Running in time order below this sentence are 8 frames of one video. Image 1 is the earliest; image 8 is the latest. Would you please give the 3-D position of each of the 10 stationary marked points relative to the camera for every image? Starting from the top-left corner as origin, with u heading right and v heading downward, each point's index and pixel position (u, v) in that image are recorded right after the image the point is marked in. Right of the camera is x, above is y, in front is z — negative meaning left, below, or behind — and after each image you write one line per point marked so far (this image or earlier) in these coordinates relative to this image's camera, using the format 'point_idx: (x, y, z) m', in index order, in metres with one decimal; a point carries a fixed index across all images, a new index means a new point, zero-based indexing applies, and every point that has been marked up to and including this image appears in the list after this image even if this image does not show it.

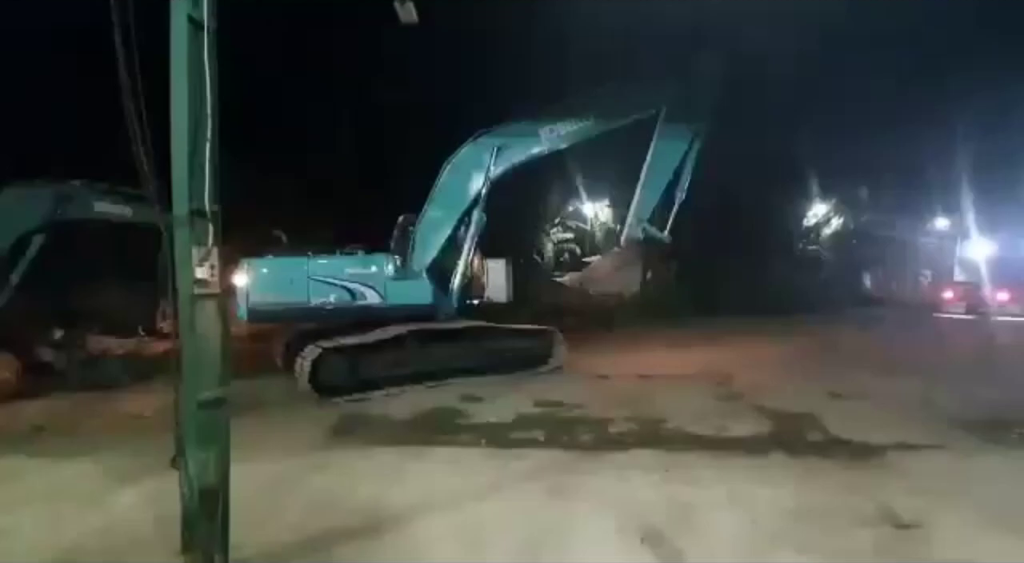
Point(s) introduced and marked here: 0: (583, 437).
0: (+0.6, -1.3, +8.6) m
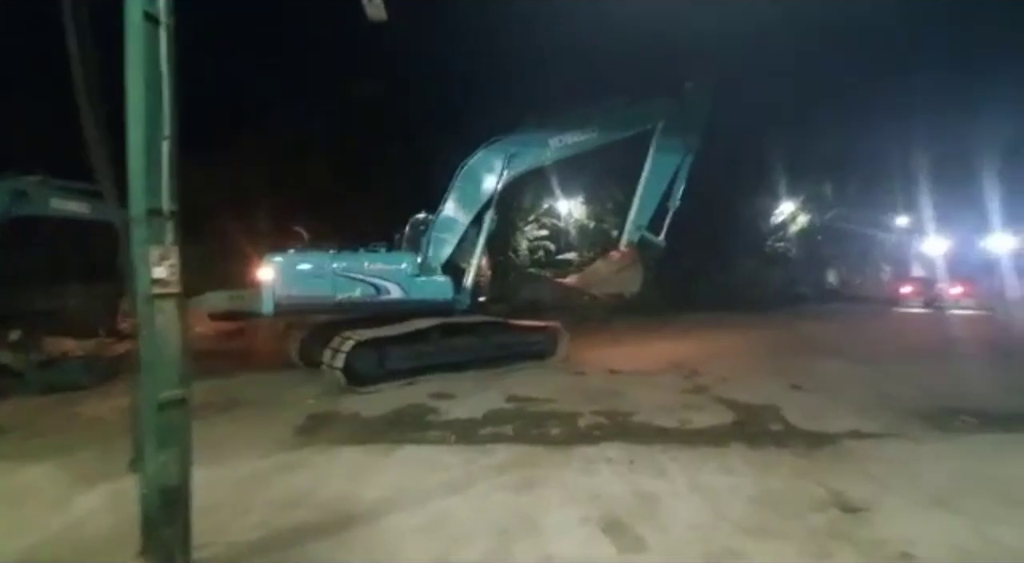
0: (+0.3, -1.3, +8.9) m
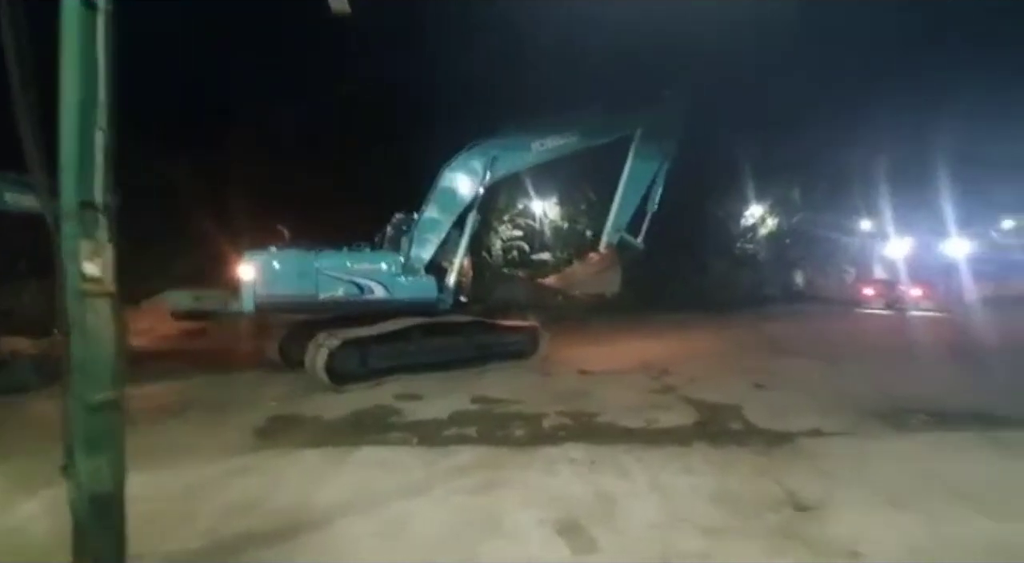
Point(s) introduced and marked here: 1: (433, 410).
0: (0.0, -1.3, +9.0) m
1: (-0.8, -1.2, +9.8) m
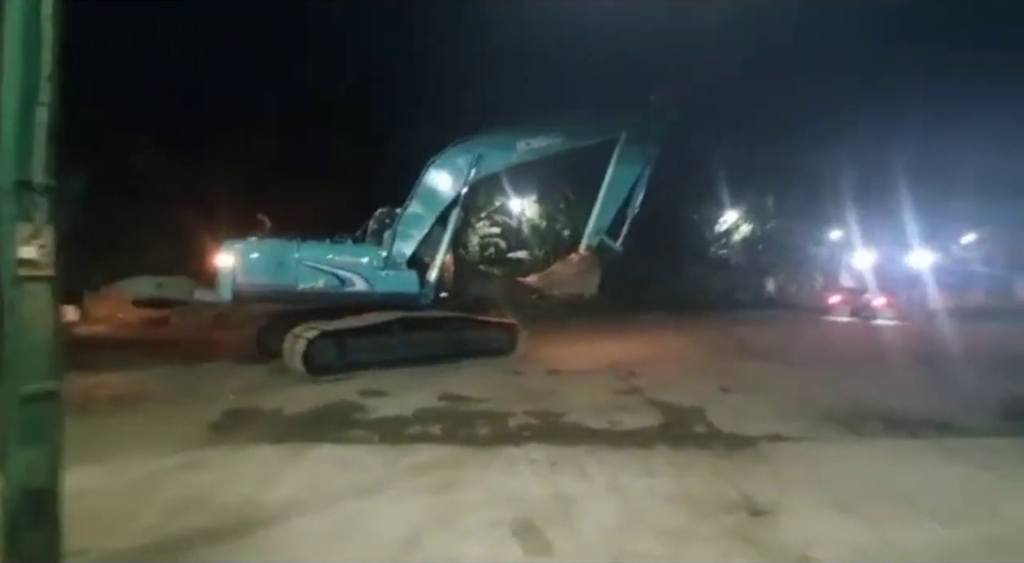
0: (-0.3, -1.3, +9.2) m
1: (-1.1, -1.2, +9.8) m
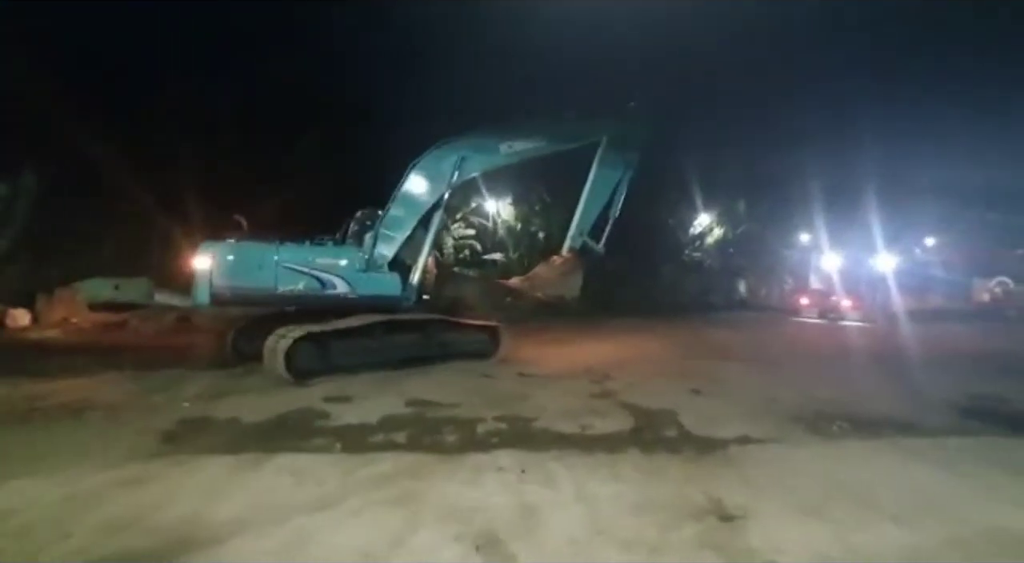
0: (-0.6, -1.4, +9.0) m
1: (-1.4, -1.3, +9.7) m
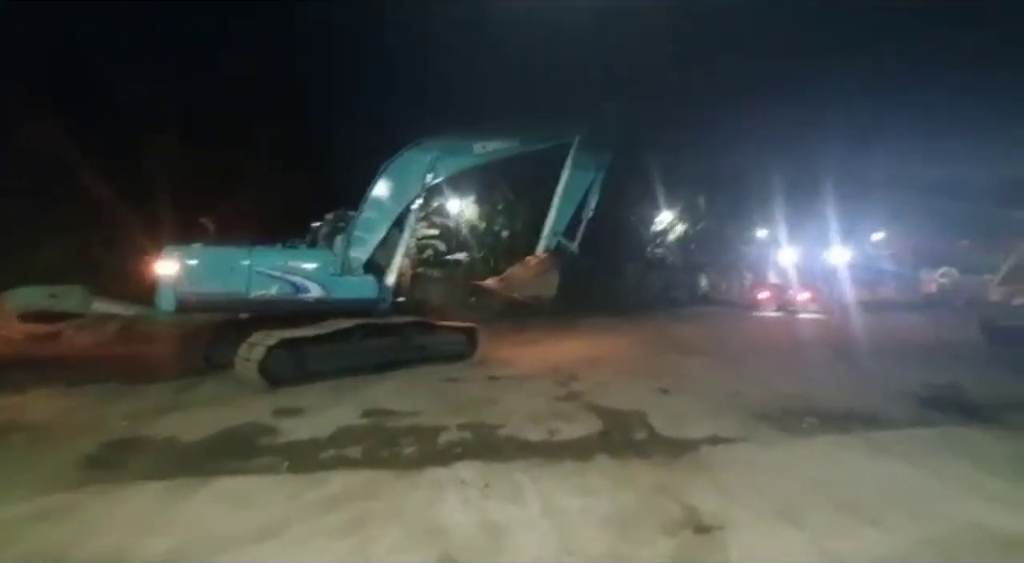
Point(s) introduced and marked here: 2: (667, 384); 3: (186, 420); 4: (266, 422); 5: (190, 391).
0: (-0.9, -1.4, +8.5) m
1: (-1.7, -1.3, +9.1) m
2: (+2.0, -1.3, +13.1) m
3: (-2.9, -1.3, +9.5) m
4: (-2.2, -1.3, +9.5) m
5: (-3.9, -1.3, +12.5) m
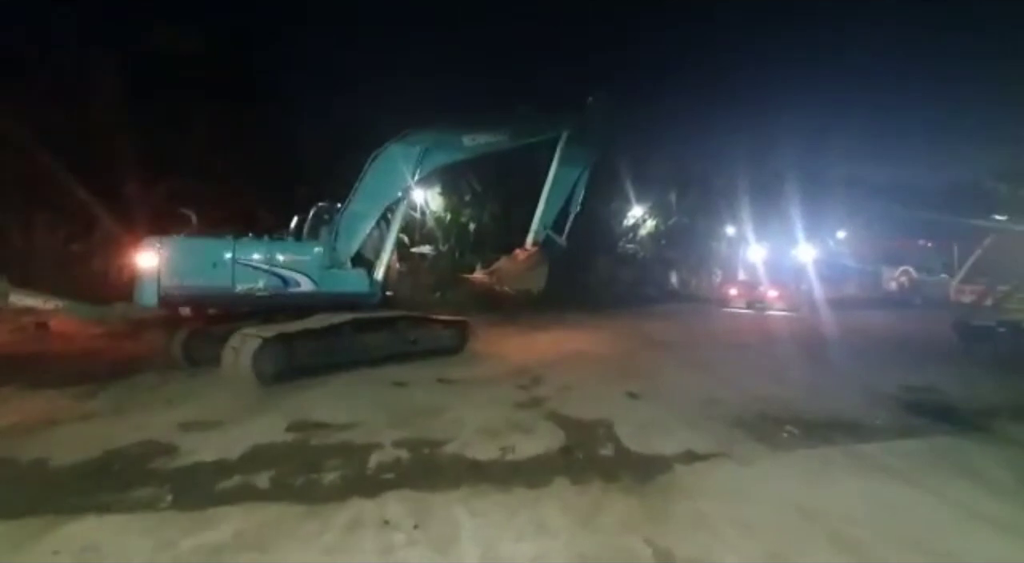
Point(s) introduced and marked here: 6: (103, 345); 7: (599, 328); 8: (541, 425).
0: (-1.3, -1.3, +7.1) m
1: (-2.1, -1.2, +7.7) m
2: (+1.5, -1.2, +11.7) m
3: (-3.4, -1.2, +8.0) m
4: (-2.6, -1.2, +8.0) m
5: (-4.4, -1.3, +11.0) m
6: (-6.2, -1.0, +15.8) m
7: (+1.5, -0.8, +17.5) m
8: (+0.2, -1.3, +9.6) m
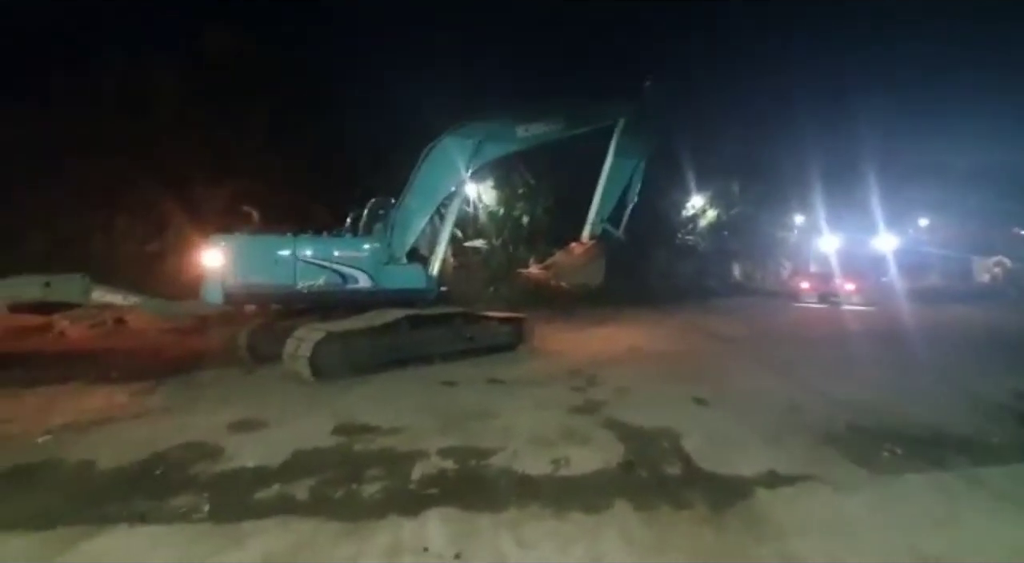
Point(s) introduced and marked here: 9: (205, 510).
0: (-0.9, -1.4, +6.6) m
1: (-1.8, -1.2, +7.3) m
2: (+2.1, -1.2, +11.1) m
3: (-3.0, -1.2, +7.7) m
4: (-2.2, -1.2, +7.6) m
5: (-3.8, -1.2, +10.7) m
6: (-5.4, -0.8, +15.6) m
7: (+2.4, -0.7, +16.9) m
8: (+0.7, -1.4, +9.0) m
9: (-1.7, -1.3, +5.7) m
